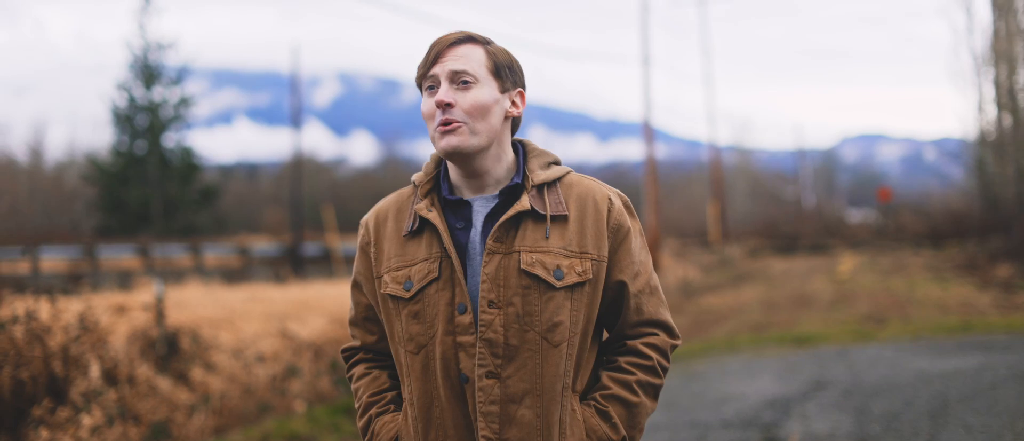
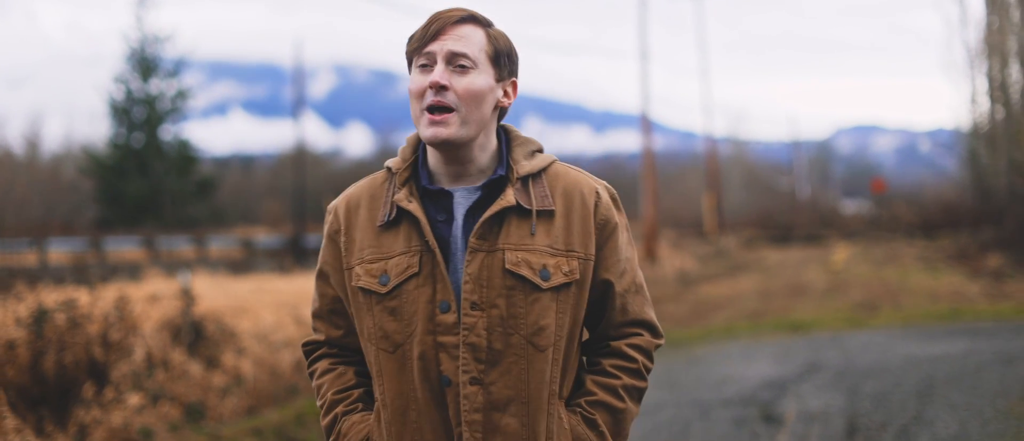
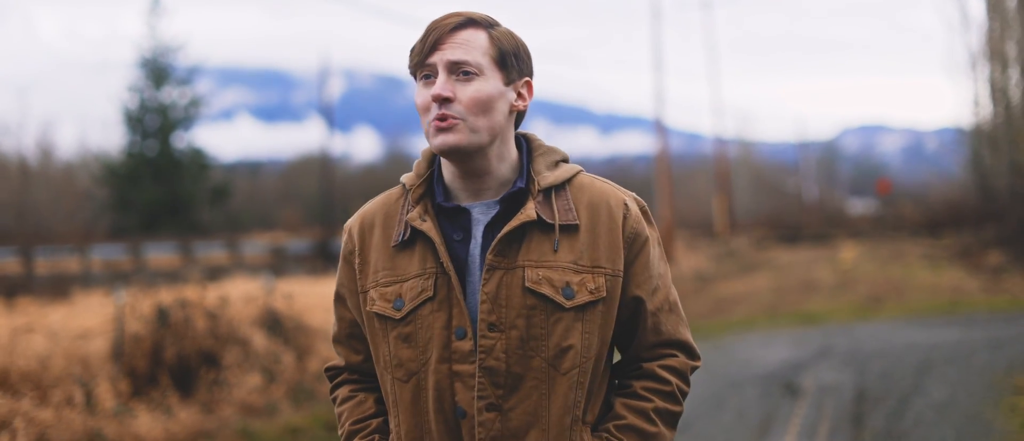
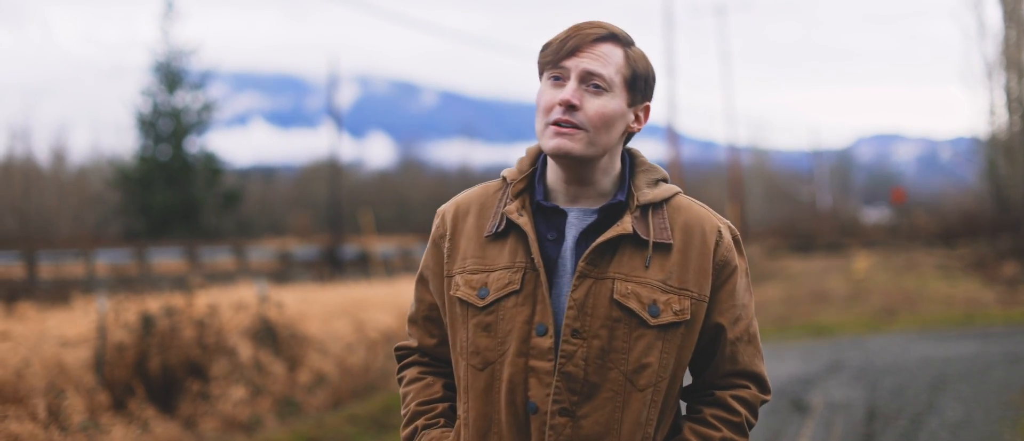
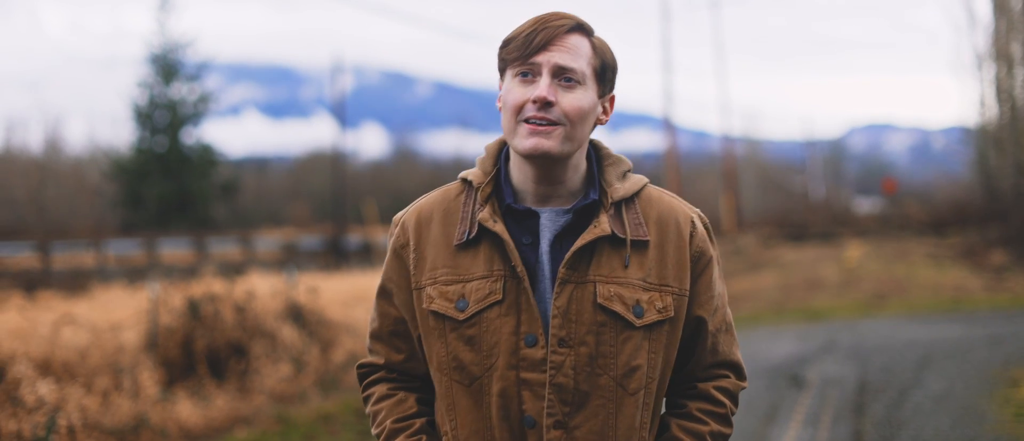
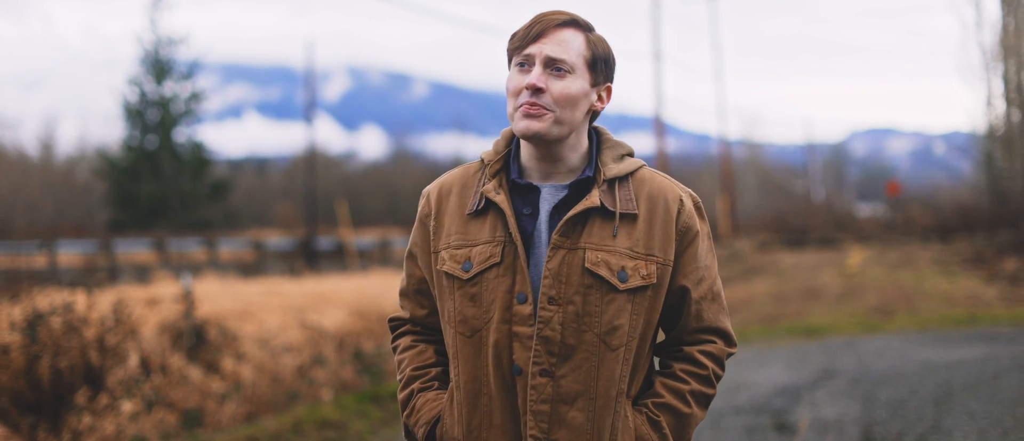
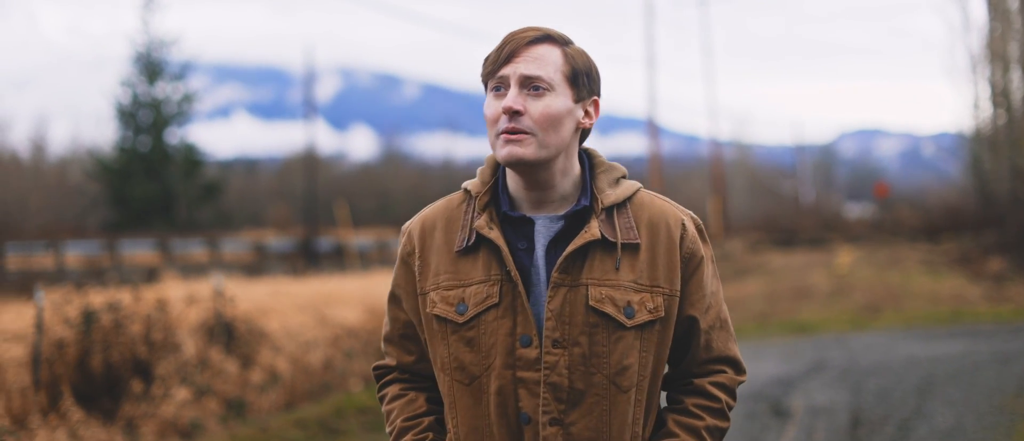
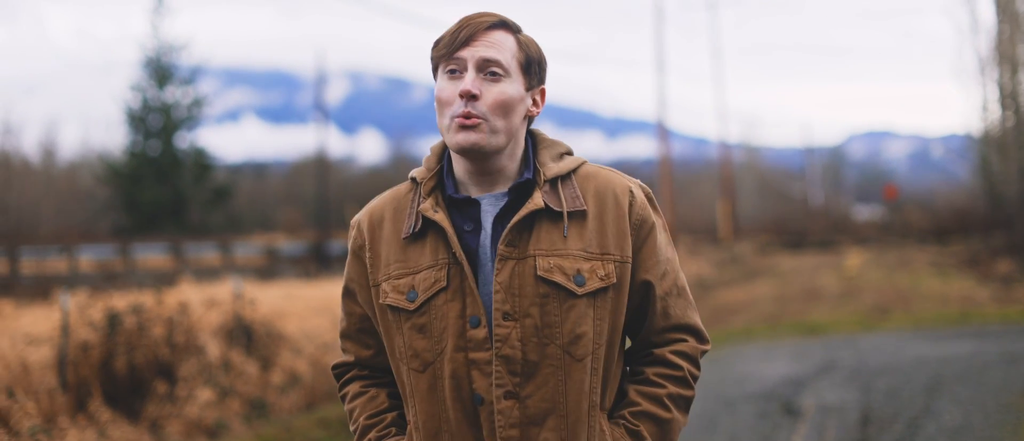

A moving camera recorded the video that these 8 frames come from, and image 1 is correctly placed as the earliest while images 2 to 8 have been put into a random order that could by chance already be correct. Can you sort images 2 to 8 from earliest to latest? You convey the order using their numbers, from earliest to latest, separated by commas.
6, 2, 7, 8, 4, 3, 5
